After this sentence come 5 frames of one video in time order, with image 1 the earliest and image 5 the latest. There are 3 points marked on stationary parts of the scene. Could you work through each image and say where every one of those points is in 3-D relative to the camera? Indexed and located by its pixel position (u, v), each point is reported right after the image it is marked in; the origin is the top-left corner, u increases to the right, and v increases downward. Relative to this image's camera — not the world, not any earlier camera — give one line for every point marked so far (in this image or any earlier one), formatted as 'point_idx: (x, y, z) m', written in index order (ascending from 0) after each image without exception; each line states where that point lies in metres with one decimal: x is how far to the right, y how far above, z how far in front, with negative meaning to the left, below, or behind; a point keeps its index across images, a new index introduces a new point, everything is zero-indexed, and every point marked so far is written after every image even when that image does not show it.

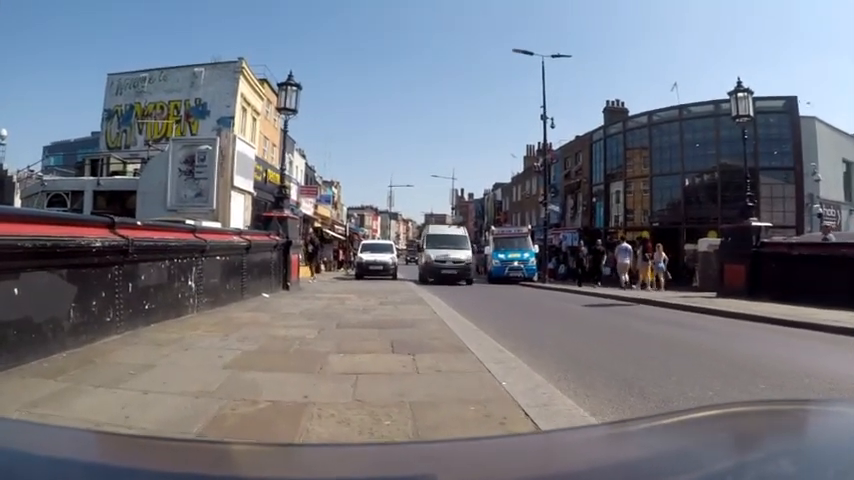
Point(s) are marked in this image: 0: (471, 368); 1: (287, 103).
0: (+0.4, -1.1, +4.7) m
1: (-4.0, +3.9, +16.4) m
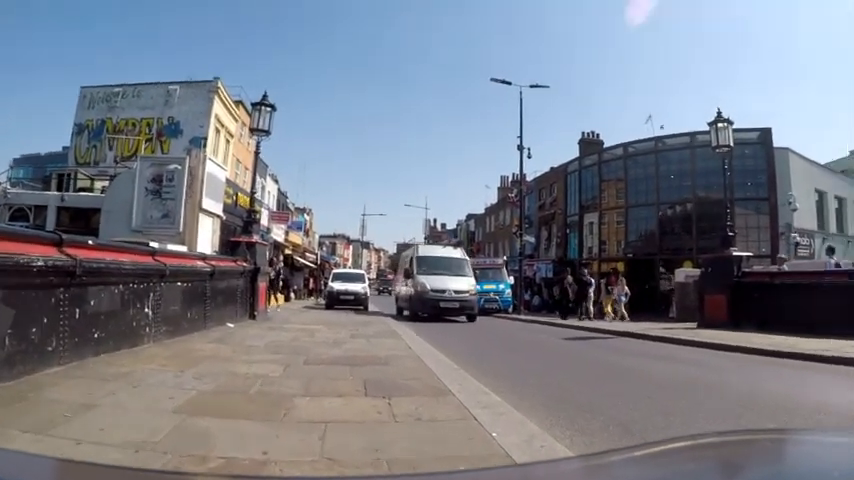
0: (+0.2, -1.3, +4.2) m
1: (-4.6, +3.2, +16.0) m
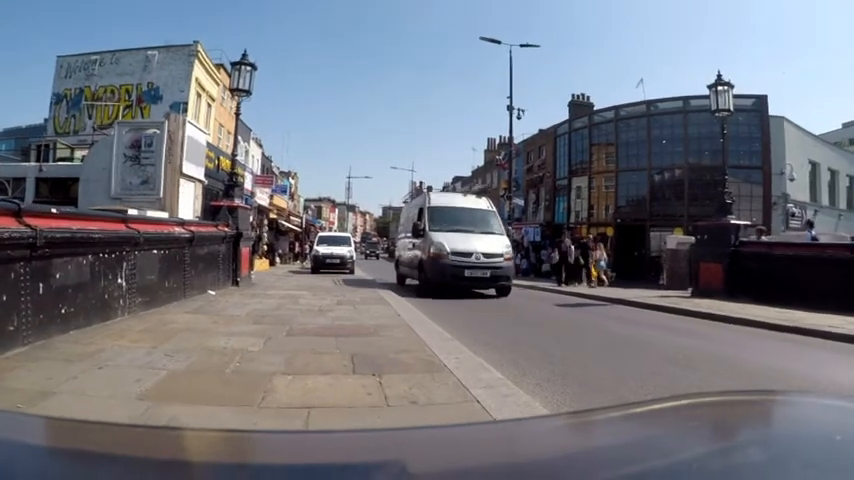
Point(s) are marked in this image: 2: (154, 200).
0: (+0.2, -1.0, +3.9) m
1: (-4.9, +4.1, +15.2) m
2: (-9.4, +1.4, +19.7) m
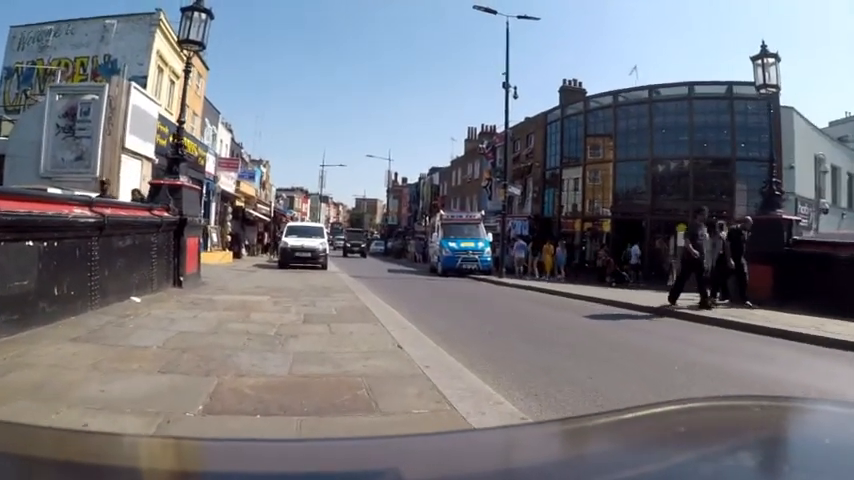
0: (+0.5, -1.0, +1.3) m
1: (-5.1, +4.4, +12.3) m
2: (-9.7, +1.8, +16.6) m
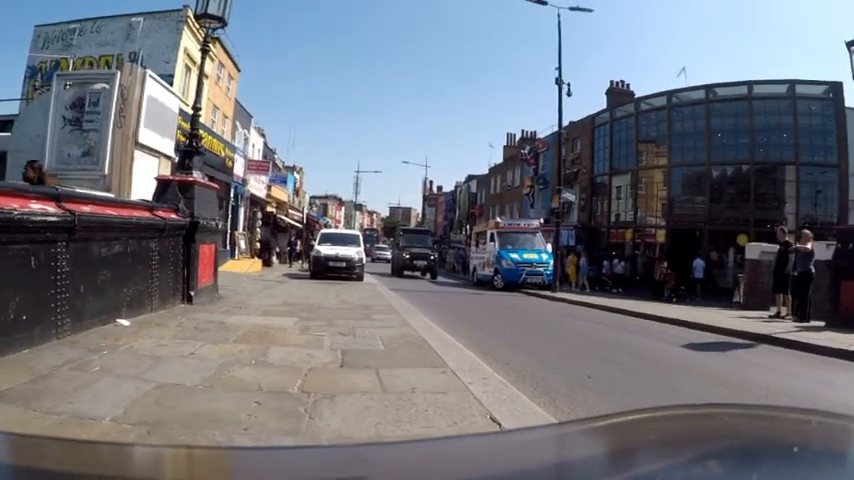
0: (+0.9, -1.0, -0.8) m
1: (-4.0, +4.2, +10.6) m
2: (-8.5, +1.6, +15.1) m
